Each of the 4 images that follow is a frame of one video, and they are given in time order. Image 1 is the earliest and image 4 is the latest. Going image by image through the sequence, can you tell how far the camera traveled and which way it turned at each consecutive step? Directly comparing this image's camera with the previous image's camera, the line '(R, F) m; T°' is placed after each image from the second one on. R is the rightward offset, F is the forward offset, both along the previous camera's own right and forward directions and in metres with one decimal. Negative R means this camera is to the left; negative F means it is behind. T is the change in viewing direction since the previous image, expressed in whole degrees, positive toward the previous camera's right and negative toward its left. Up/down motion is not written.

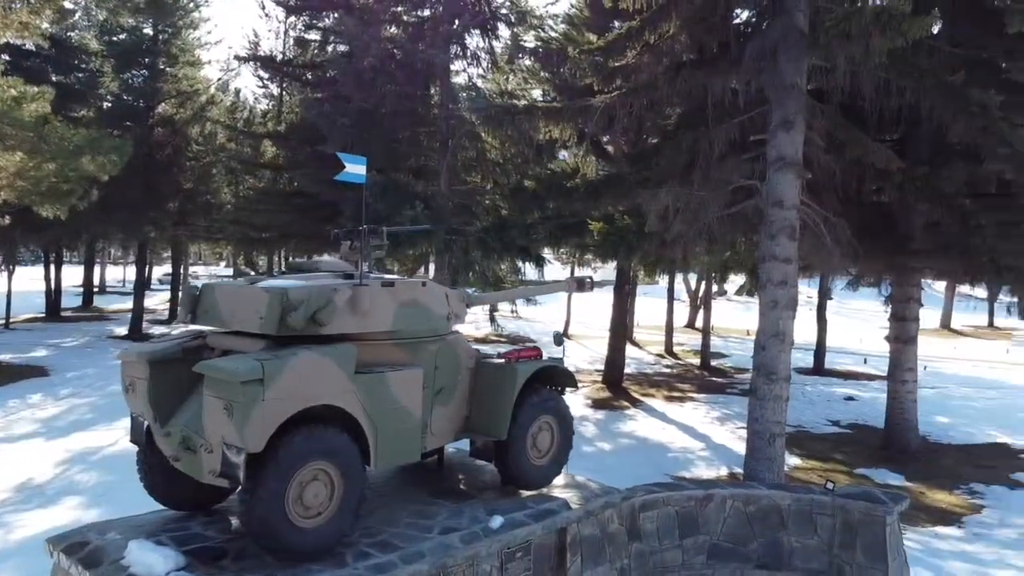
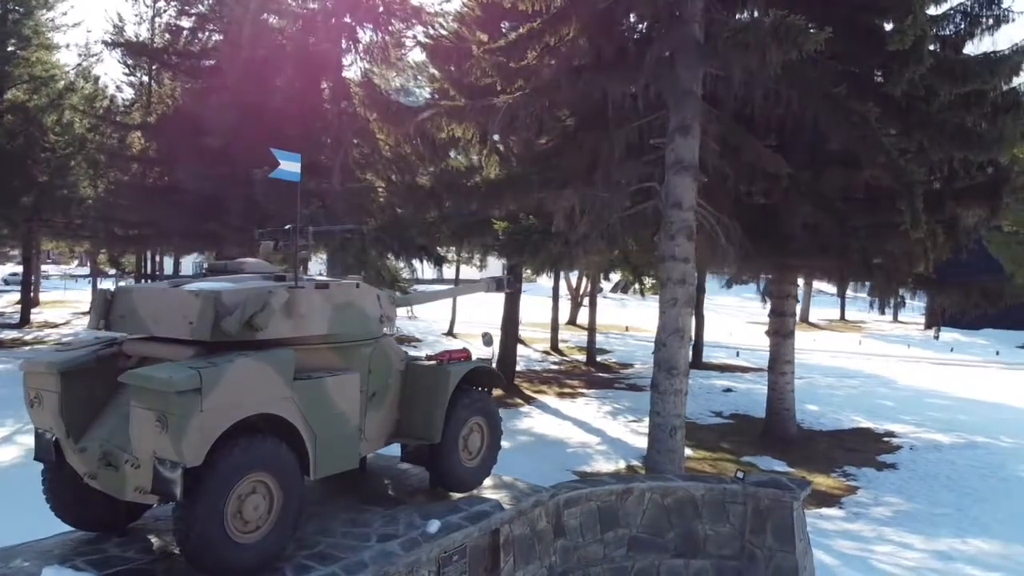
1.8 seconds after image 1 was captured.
(-0.3, 0.0) m; +9°
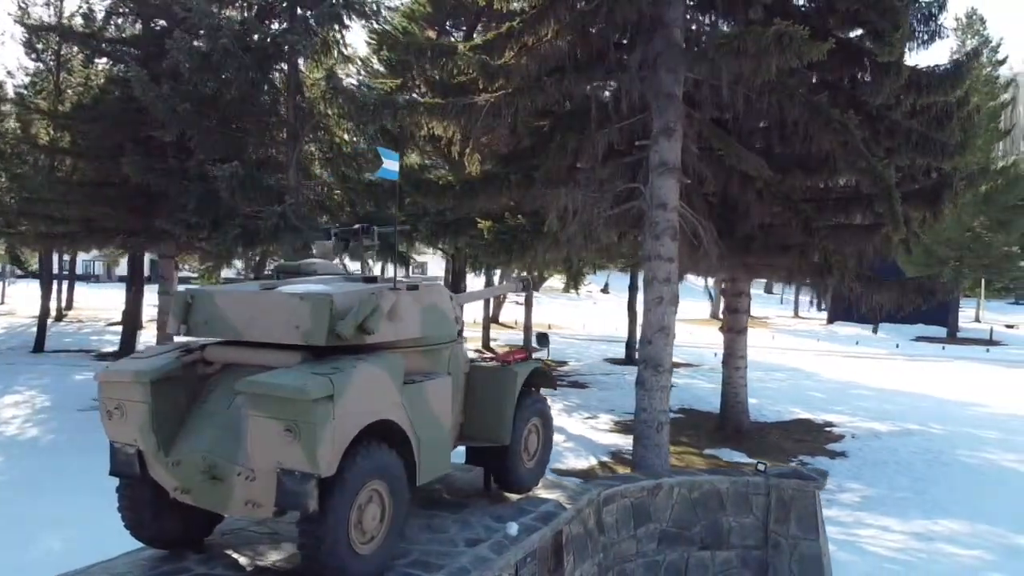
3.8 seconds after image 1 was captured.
(-0.9, +0.1) m; +7°
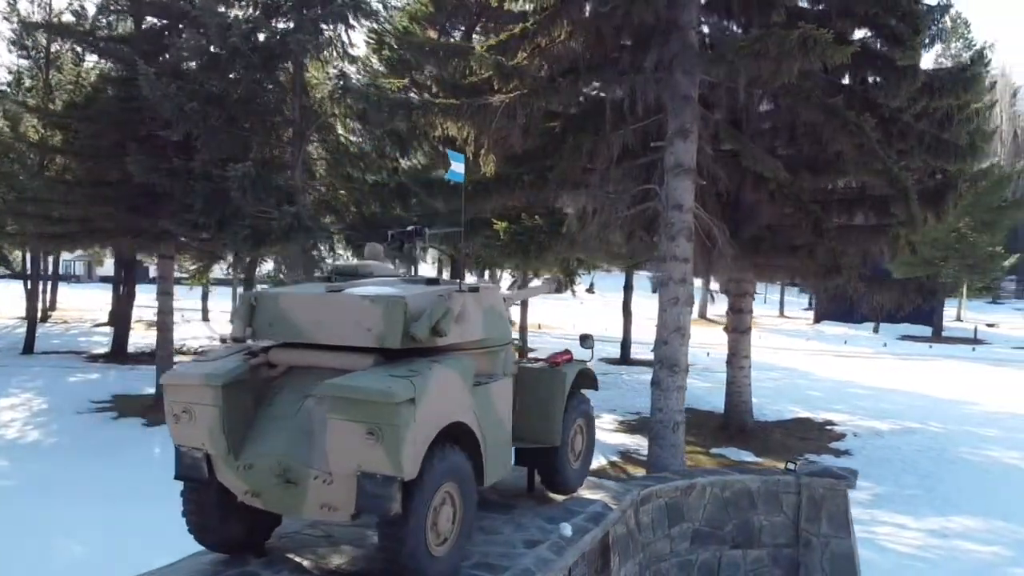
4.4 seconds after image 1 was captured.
(-0.4, 0.0) m; +1°
